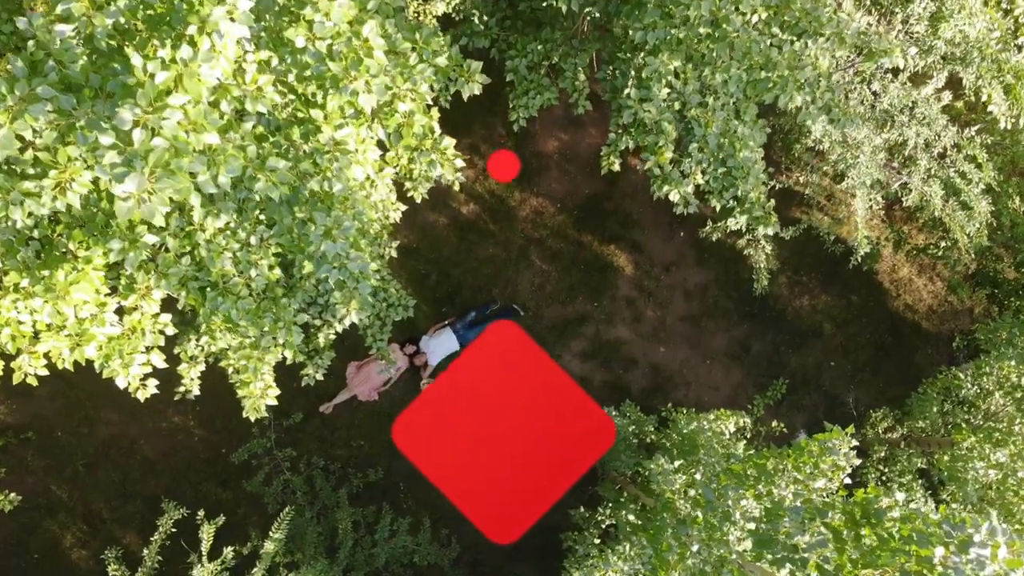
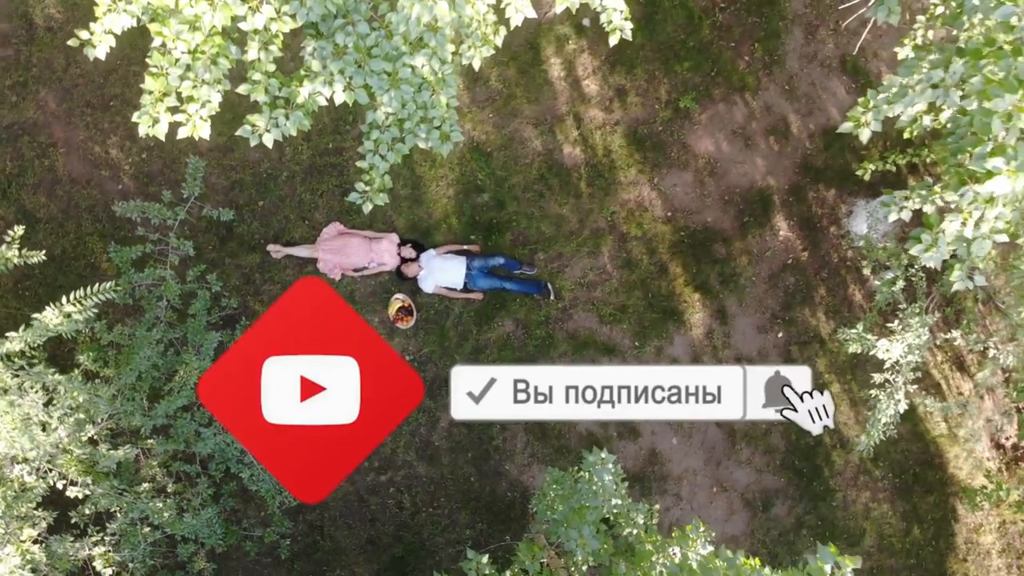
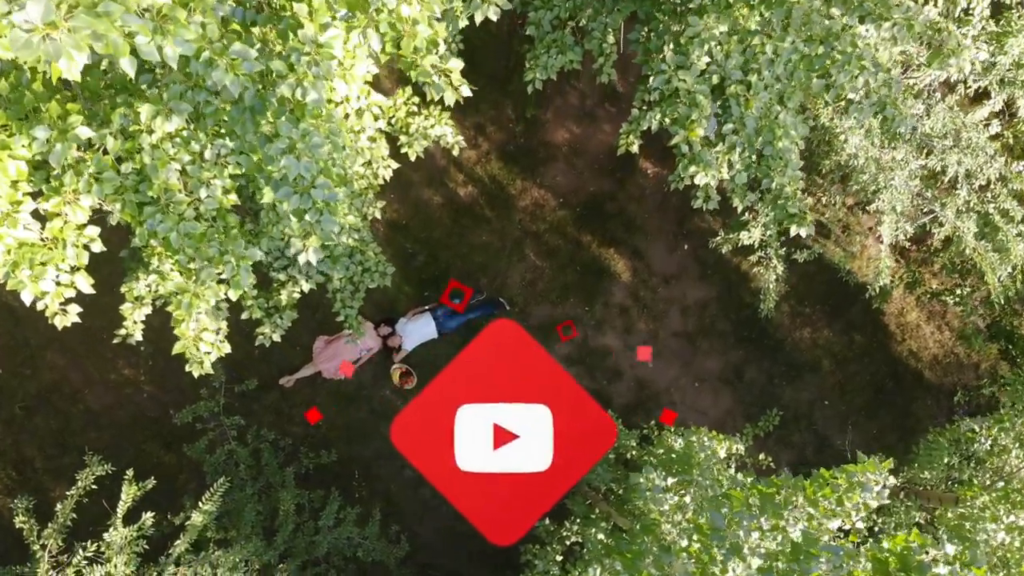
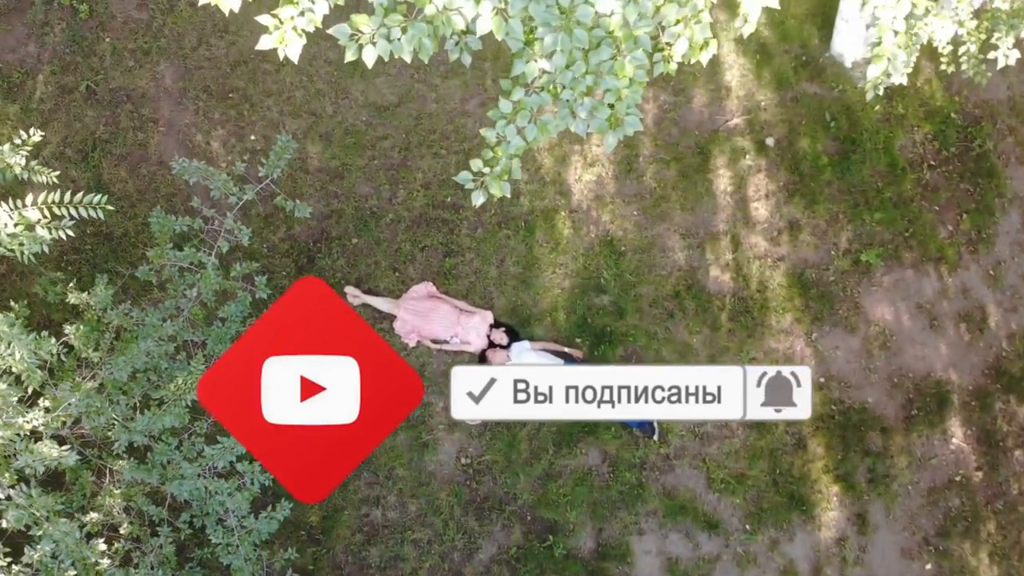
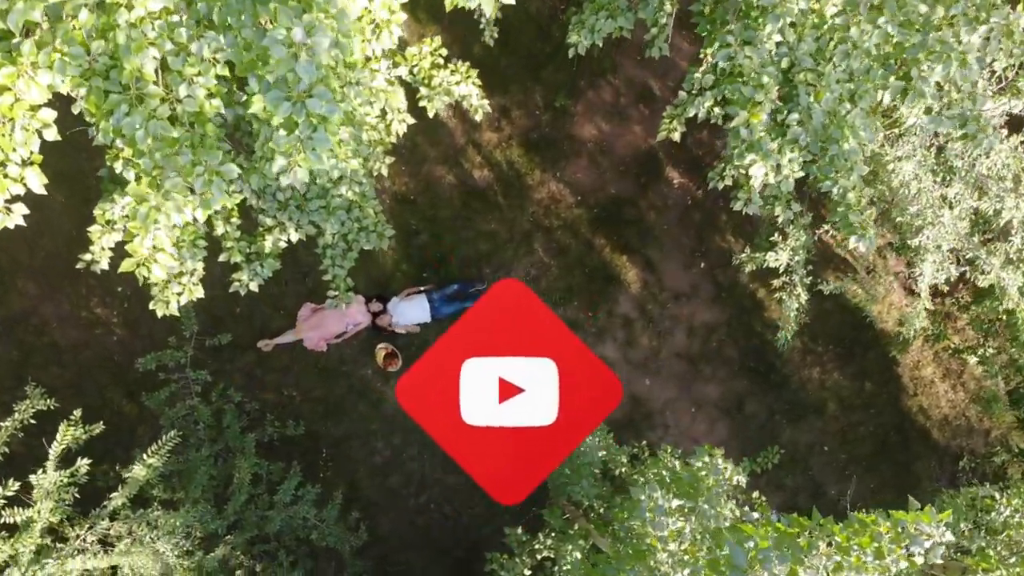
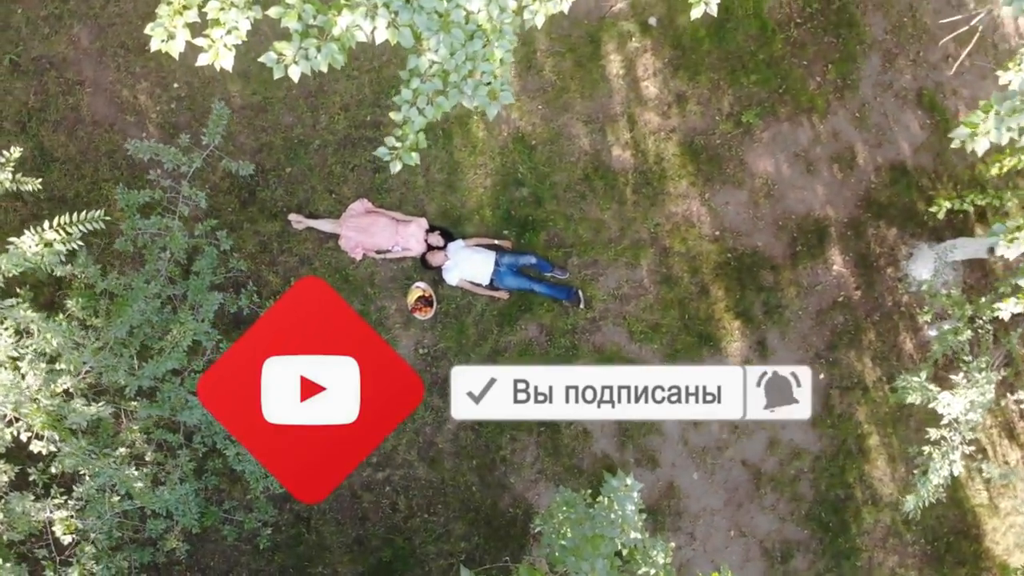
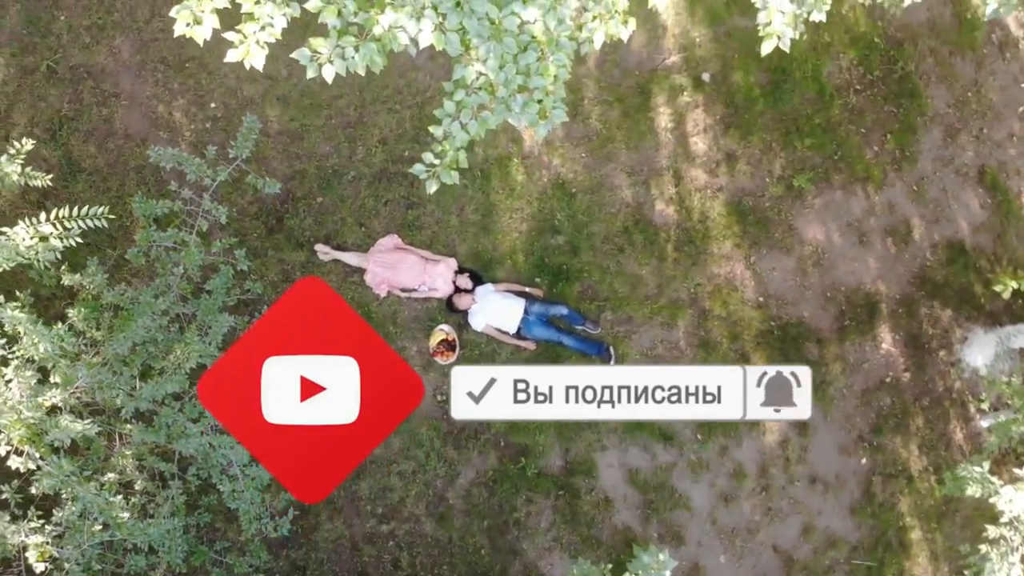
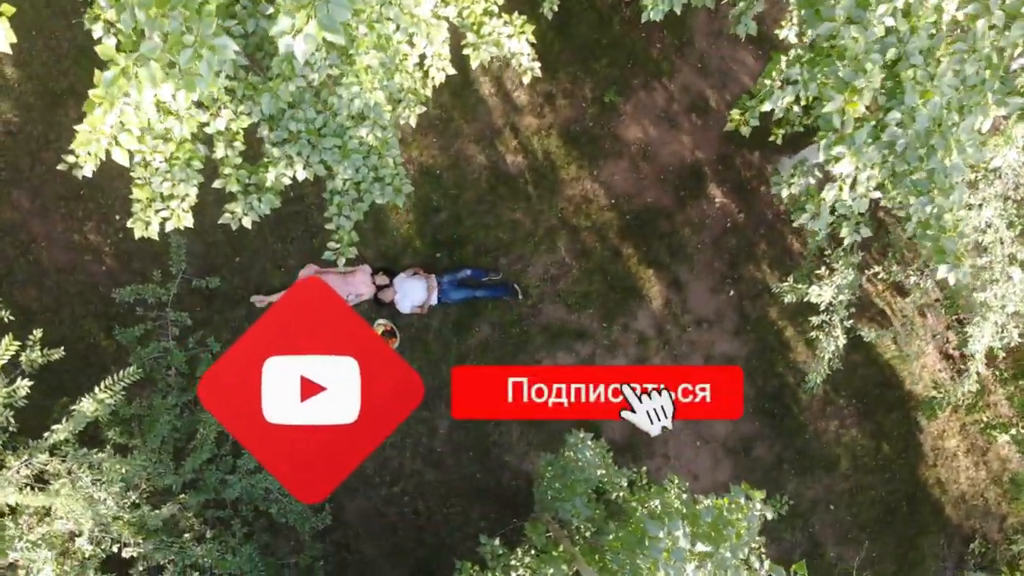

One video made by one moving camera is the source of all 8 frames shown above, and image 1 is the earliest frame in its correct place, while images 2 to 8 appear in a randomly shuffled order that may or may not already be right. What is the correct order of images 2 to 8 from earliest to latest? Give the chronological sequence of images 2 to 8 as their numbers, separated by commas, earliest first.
3, 5, 8, 2, 6, 7, 4
